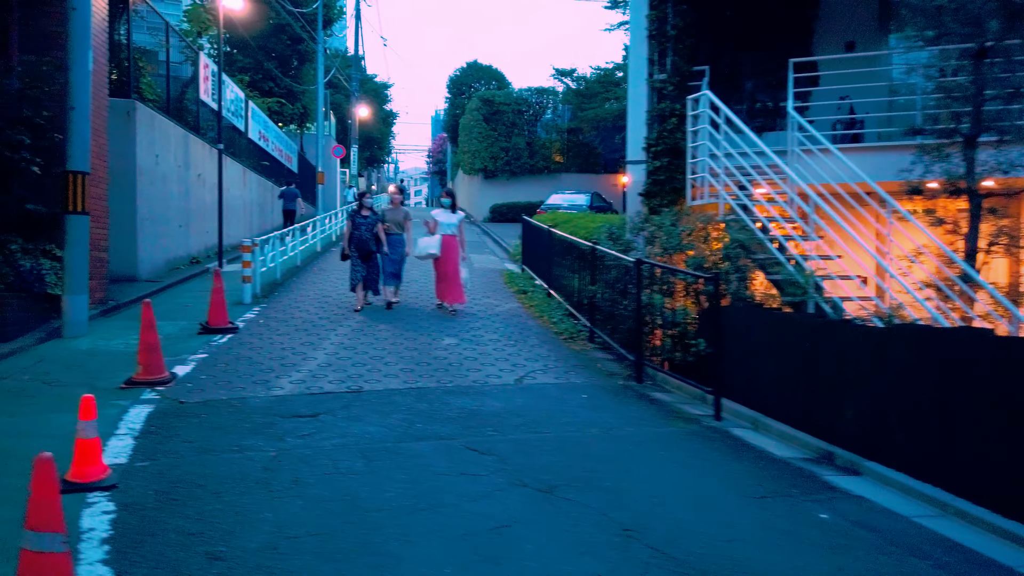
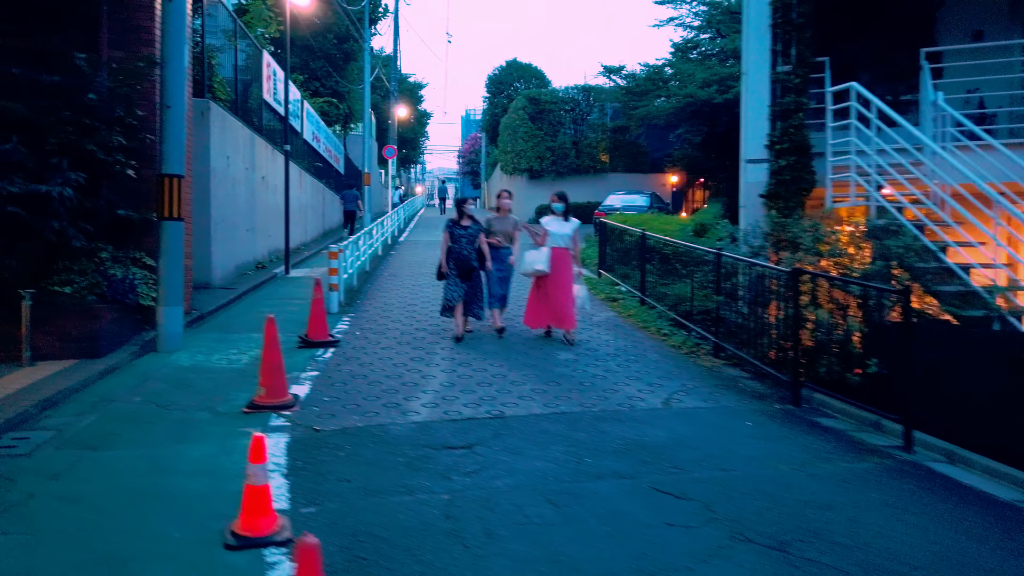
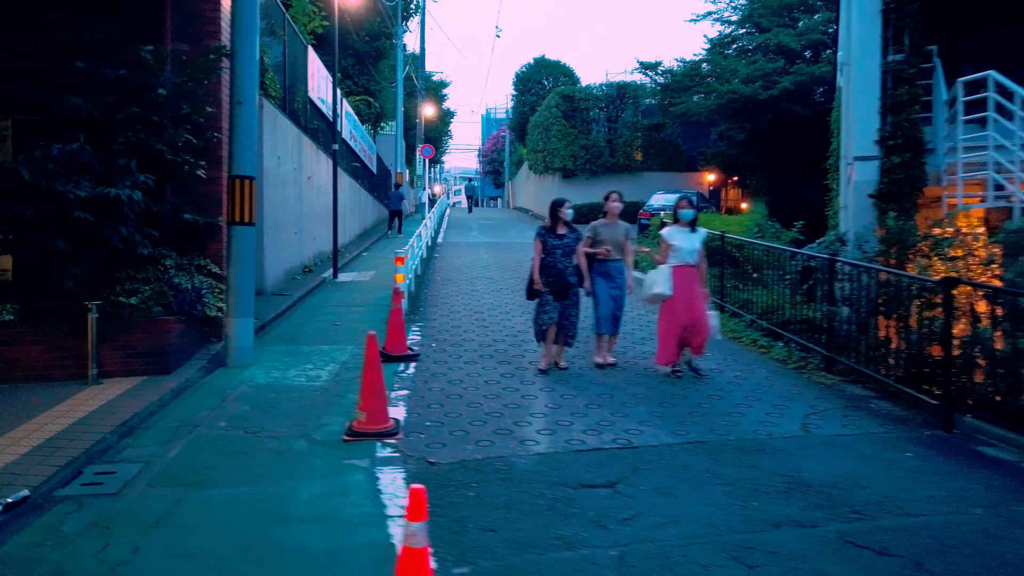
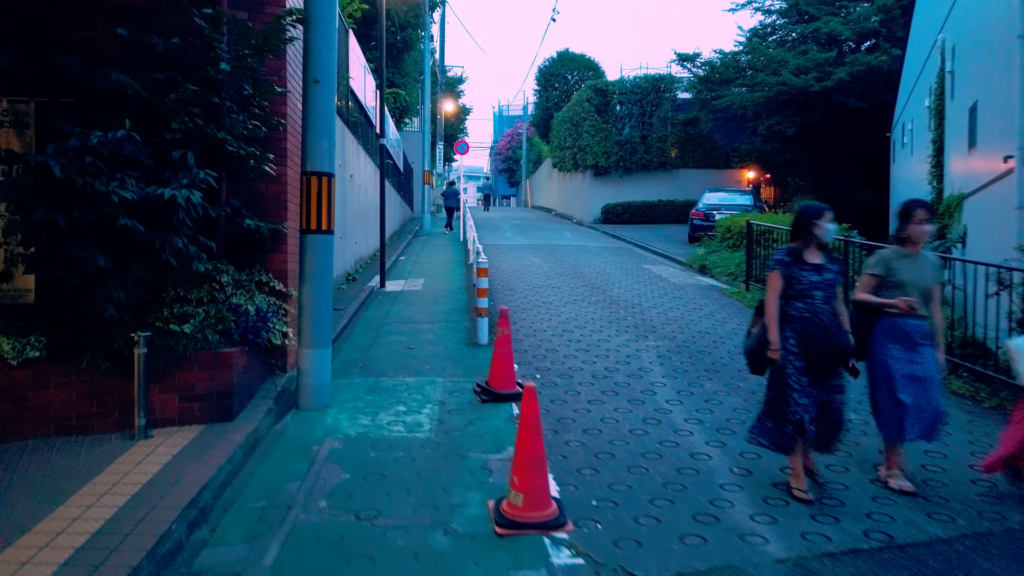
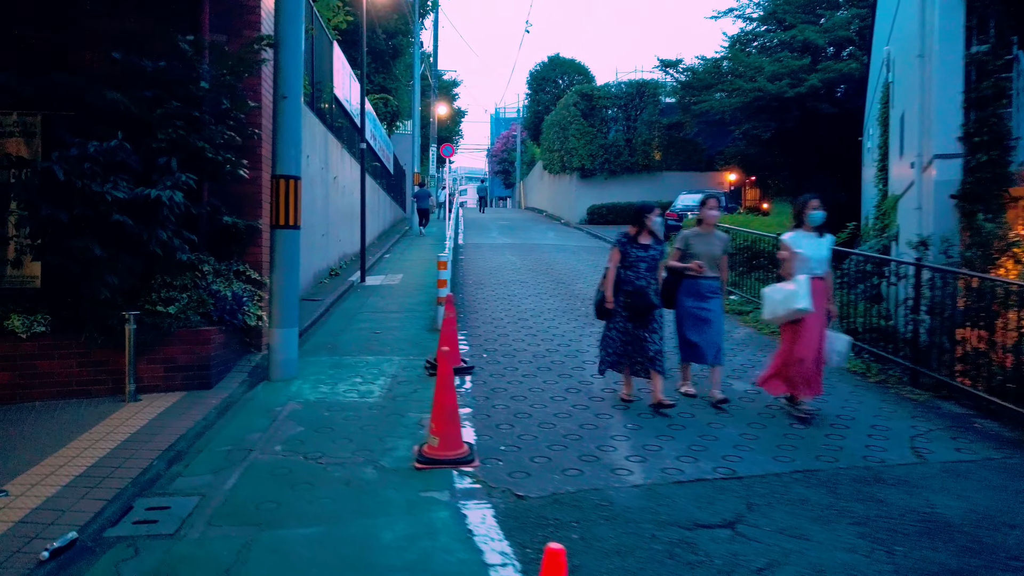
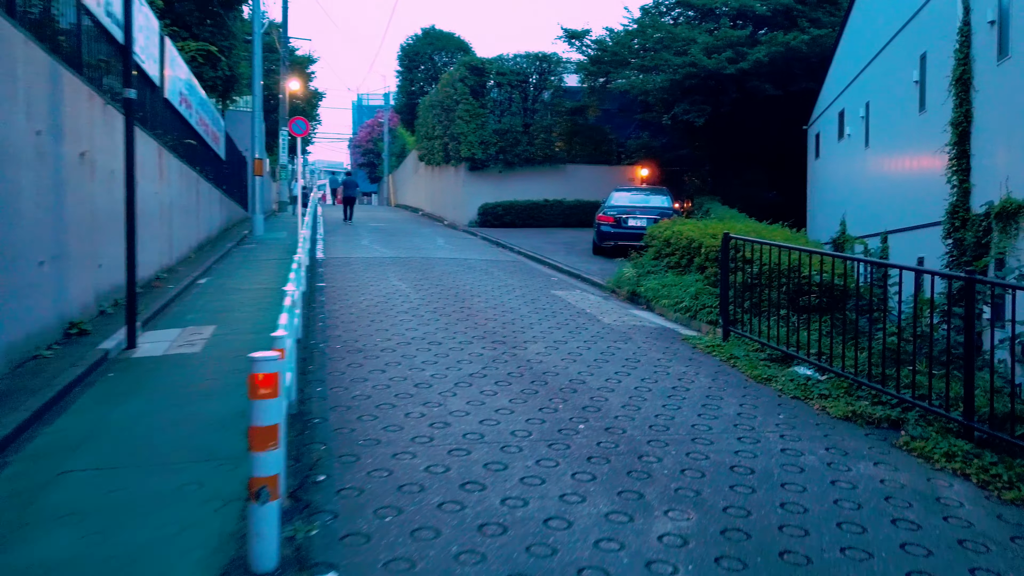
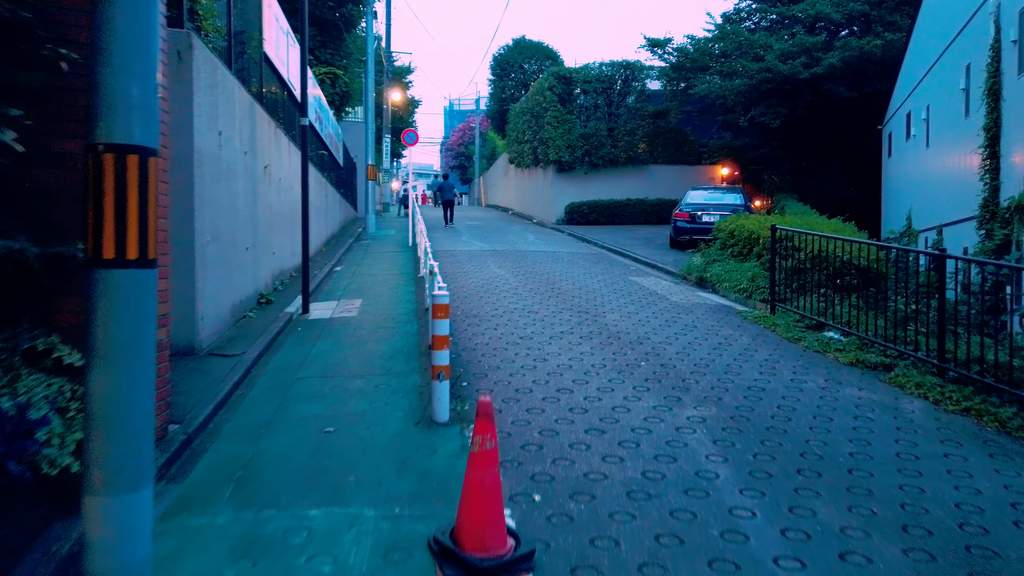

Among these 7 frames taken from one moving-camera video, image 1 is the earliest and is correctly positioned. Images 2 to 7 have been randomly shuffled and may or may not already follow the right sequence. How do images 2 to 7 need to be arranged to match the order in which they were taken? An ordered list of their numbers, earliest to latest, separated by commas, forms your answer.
2, 3, 5, 4, 7, 6
